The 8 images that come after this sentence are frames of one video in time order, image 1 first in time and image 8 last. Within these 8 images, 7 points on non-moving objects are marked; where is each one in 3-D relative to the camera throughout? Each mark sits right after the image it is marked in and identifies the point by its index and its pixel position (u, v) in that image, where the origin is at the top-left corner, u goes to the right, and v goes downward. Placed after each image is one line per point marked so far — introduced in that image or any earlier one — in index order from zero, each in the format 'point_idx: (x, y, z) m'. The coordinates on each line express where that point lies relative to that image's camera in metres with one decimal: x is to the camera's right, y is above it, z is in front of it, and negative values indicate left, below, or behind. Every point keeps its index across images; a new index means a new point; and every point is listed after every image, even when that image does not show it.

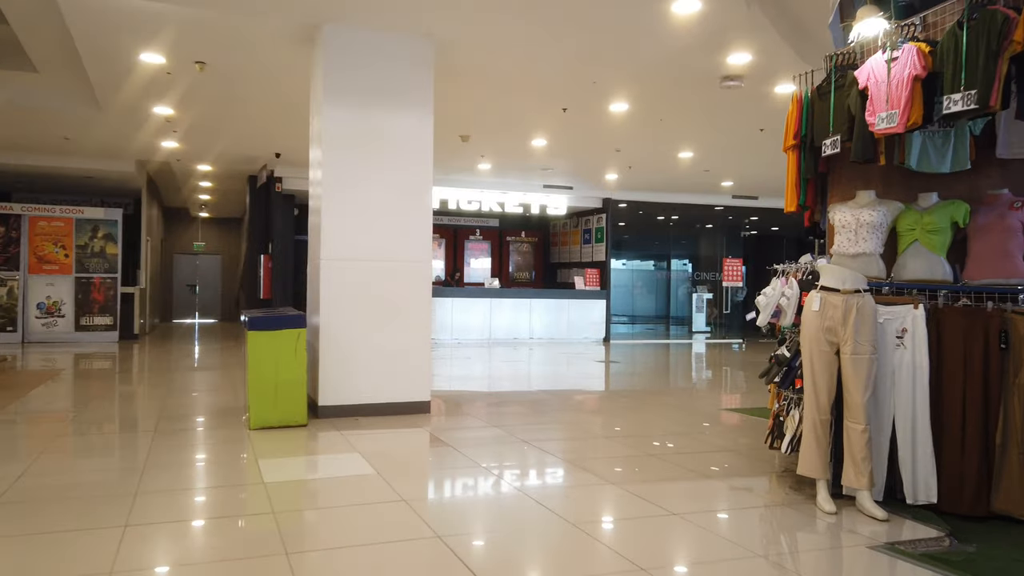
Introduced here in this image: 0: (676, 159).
0: (+2.3, +1.8, +10.6) m
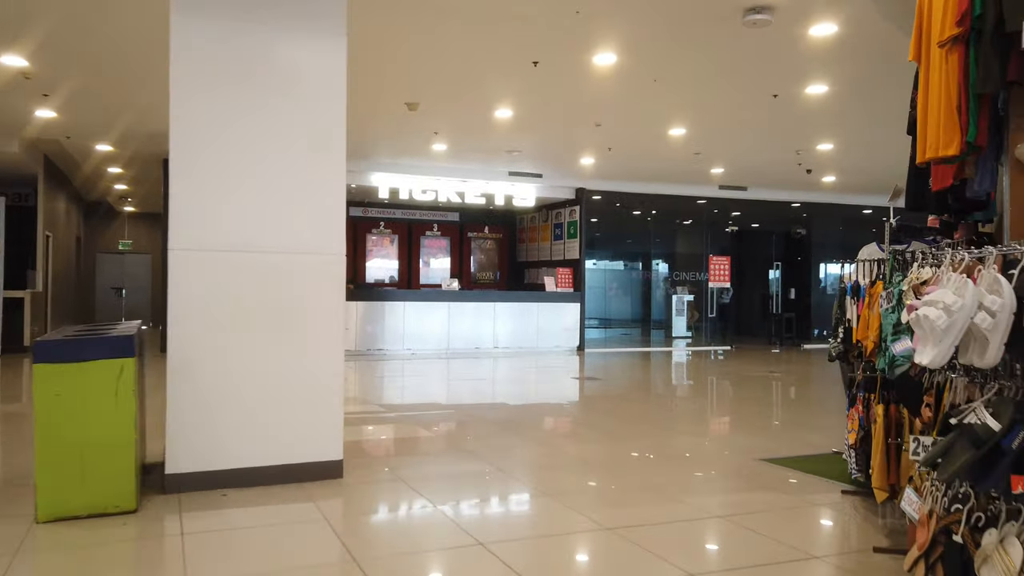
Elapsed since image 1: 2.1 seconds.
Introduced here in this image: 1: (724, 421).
0: (+1.8, +1.8, +9.0) m
1: (+2.3, -1.4, +8.9) m
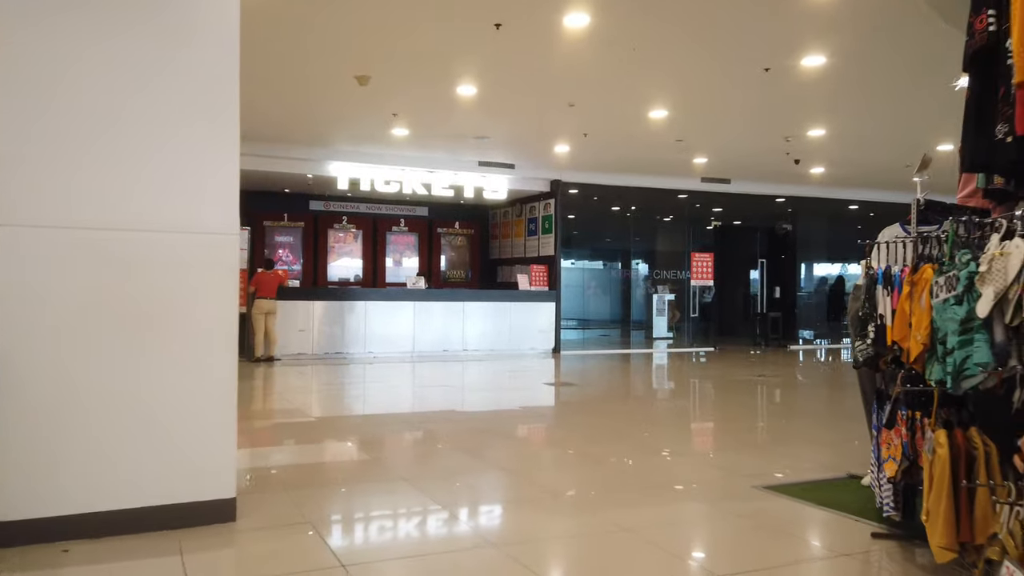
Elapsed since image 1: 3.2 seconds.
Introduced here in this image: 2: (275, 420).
0: (+1.4, +1.8, +8.3) m
1: (+1.9, -1.3, +8.2) m
2: (-2.3, -1.2, +7.6) m
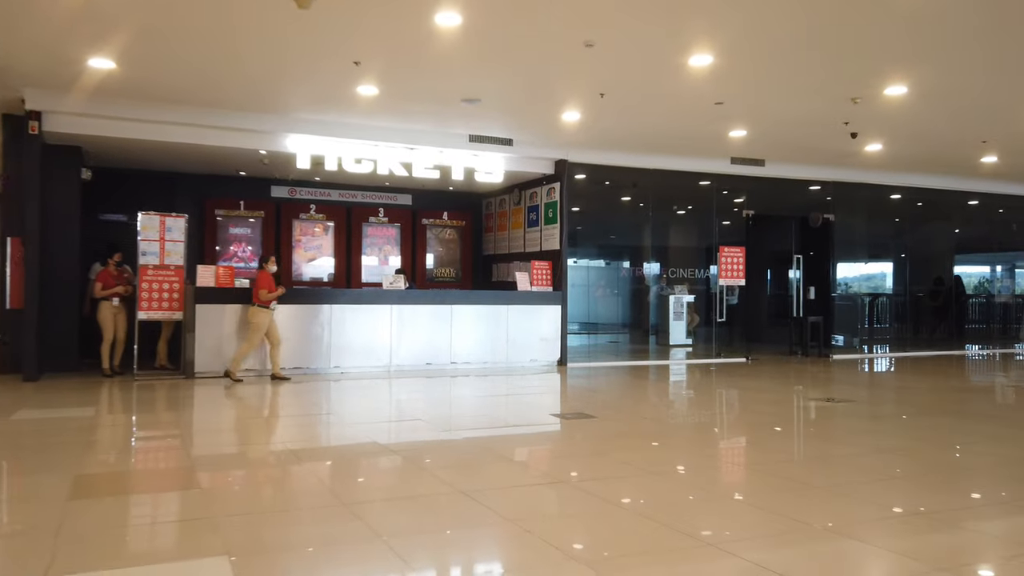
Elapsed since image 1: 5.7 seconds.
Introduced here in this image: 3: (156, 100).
0: (+1.4, +1.8, +6.5) m
1: (+1.9, -1.3, +6.4) m
2: (-2.4, -1.2, +5.8) m
3: (-3.6, +1.9, +7.7) m
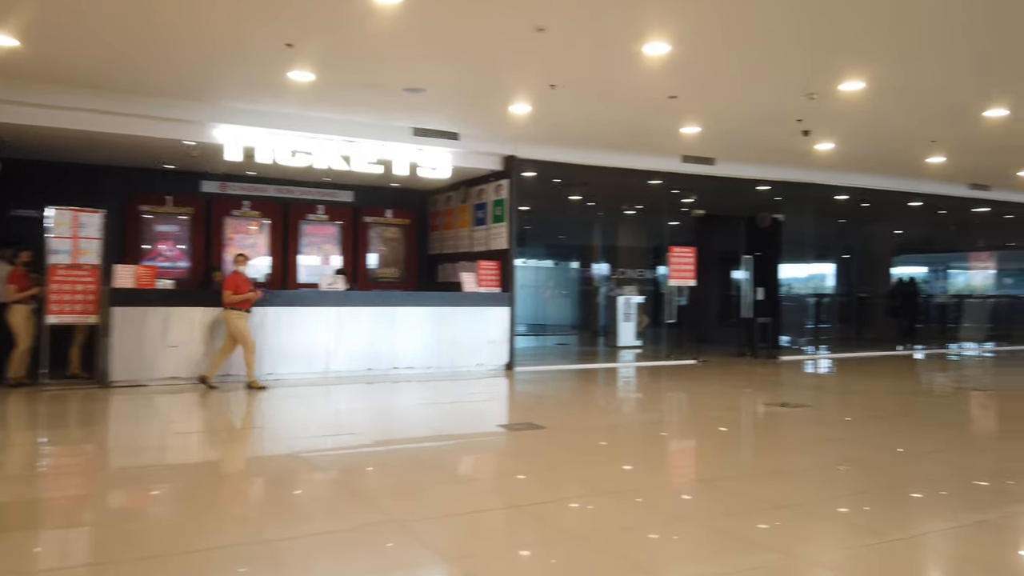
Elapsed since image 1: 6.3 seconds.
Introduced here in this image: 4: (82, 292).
0: (+1.0, +1.8, +6.2) m
1: (+1.5, -1.3, +6.1) m
2: (-2.7, -1.3, +5.2) m
3: (-4.1, +1.9, +7.0) m
4: (-4.4, 0.0, +7.7) m
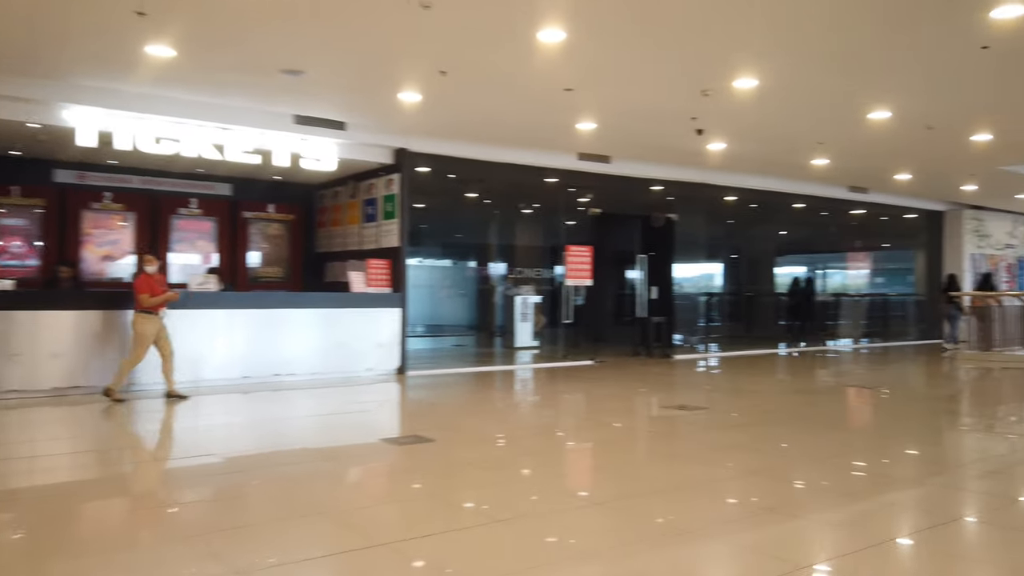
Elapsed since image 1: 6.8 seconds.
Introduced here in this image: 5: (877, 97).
0: (+0.1, +1.8, +5.8) m
1: (+0.6, -1.3, +5.9) m
2: (-3.5, -1.3, +4.4) m
3: (-5.1, +1.9, +6.0) m
4: (-5.4, -0.1, +6.6) m
5: (+3.4, +1.8, +6.9) m
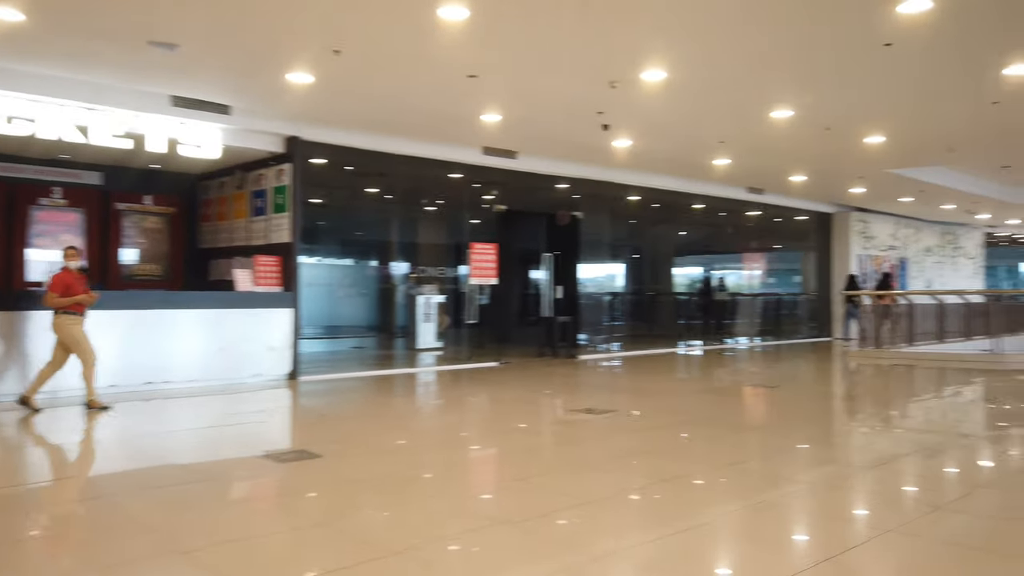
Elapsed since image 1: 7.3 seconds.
0: (-0.6, +1.8, +5.4) m
1: (-0.1, -1.3, +5.6) m
2: (-4.0, -1.3, +3.6) m
3: (-5.8, +1.9, +5.0) m
4: (-6.2, 0.0, +5.5) m
5: (+2.5, +1.8, +6.9) m
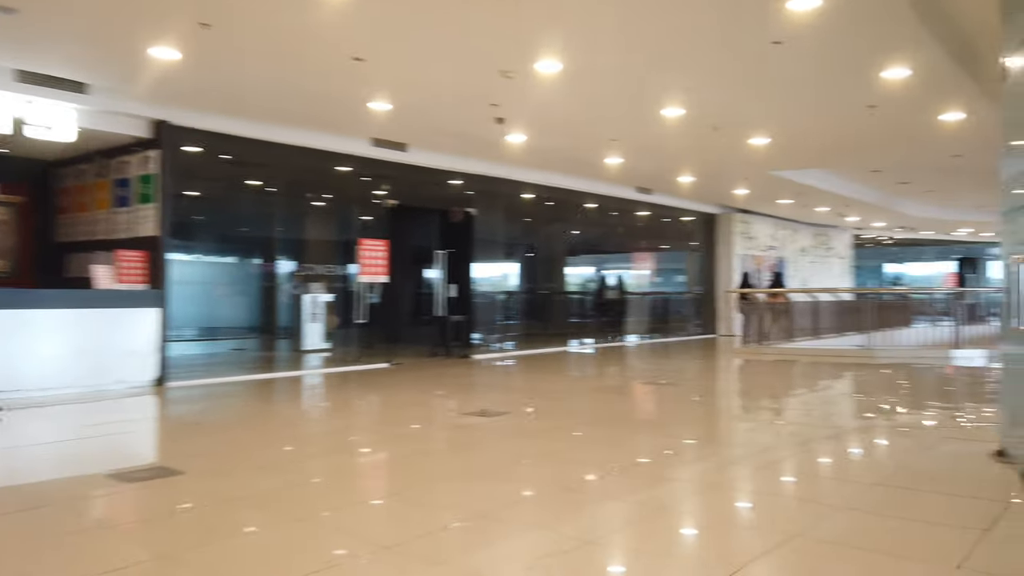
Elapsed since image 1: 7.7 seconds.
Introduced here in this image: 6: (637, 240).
0: (-1.4, +1.9, +5.0) m
1: (-0.9, -1.3, +5.2) m
2: (-4.4, -1.2, +2.7) m
3: (-6.4, +1.9, +3.9) m
4: (-6.9, 0.0, +4.3) m
5: (+1.5, +1.8, +7.0) m
6: (+2.8, +1.1, +16.7) m
